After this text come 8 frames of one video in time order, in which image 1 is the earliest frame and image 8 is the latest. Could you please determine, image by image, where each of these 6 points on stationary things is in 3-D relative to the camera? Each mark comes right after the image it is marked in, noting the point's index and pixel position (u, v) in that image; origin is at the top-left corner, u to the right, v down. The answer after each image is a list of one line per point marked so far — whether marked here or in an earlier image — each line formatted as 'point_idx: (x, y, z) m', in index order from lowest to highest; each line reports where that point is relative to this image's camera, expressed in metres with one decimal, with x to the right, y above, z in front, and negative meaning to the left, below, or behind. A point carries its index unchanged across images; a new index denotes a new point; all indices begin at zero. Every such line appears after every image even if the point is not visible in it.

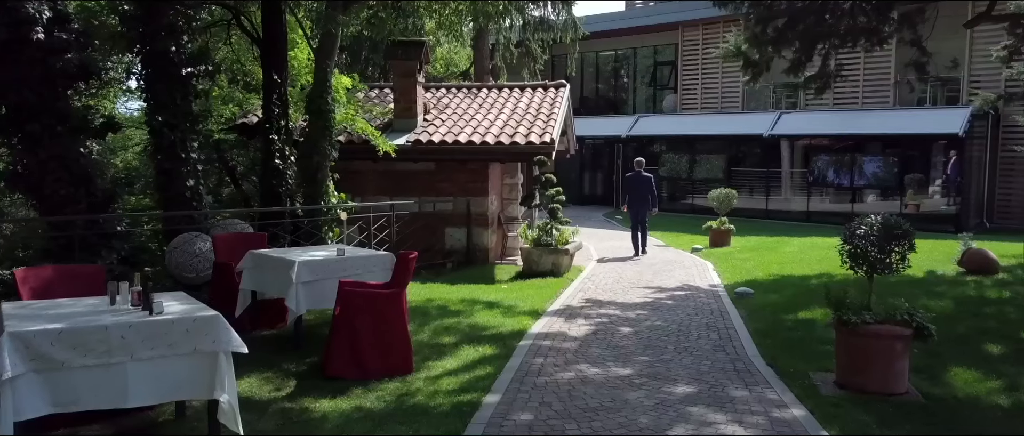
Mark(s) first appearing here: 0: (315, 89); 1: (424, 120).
0: (-2.1, +1.4, +10.5) m
1: (-1.2, +1.4, +13.8) m
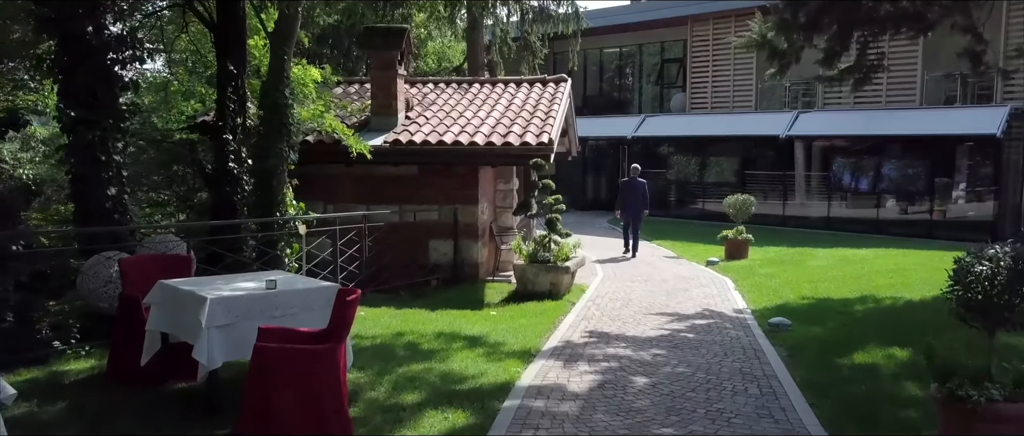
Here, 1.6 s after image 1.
0: (-2.2, +1.3, +8.9) m
1: (-1.3, +1.2, +12.2) m
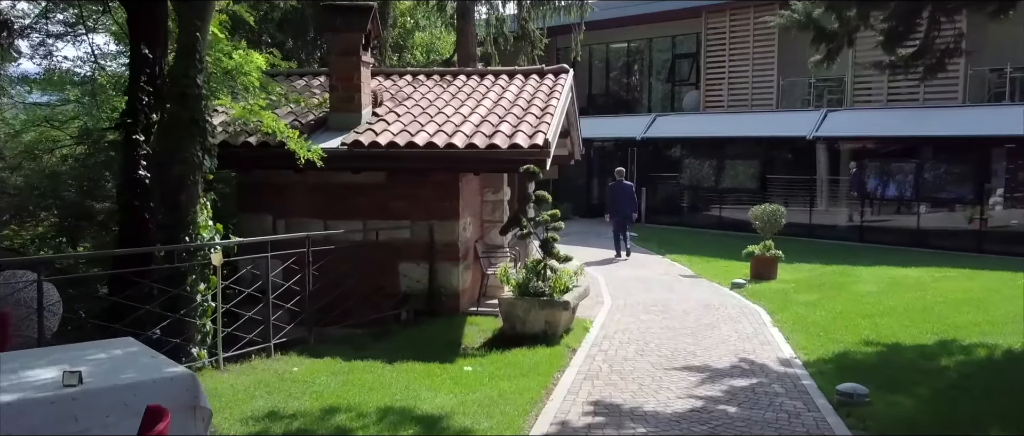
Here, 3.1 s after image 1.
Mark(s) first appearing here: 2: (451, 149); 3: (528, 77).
0: (-2.3, +1.1, +6.9) m
1: (-1.4, +1.1, +10.1) m
2: (-0.6, +0.6, +8.9) m
3: (+0.2, +1.7, +11.9) m
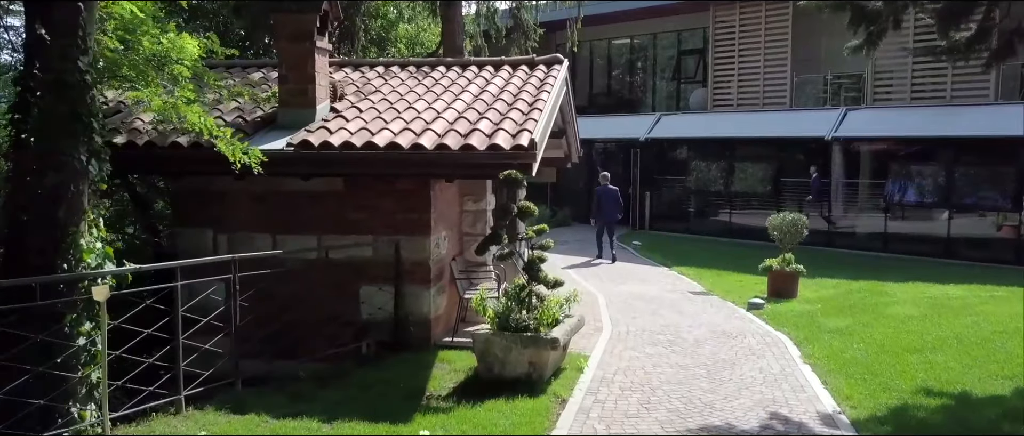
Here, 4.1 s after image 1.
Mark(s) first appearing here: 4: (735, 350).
0: (-2.5, +1.0, +5.4) m
1: (-1.6, +0.9, +8.6) m
2: (-0.7, +0.5, +7.4) m
3: (0.0, +1.6, +10.4) m
4: (+1.9, -1.1, +8.2) m
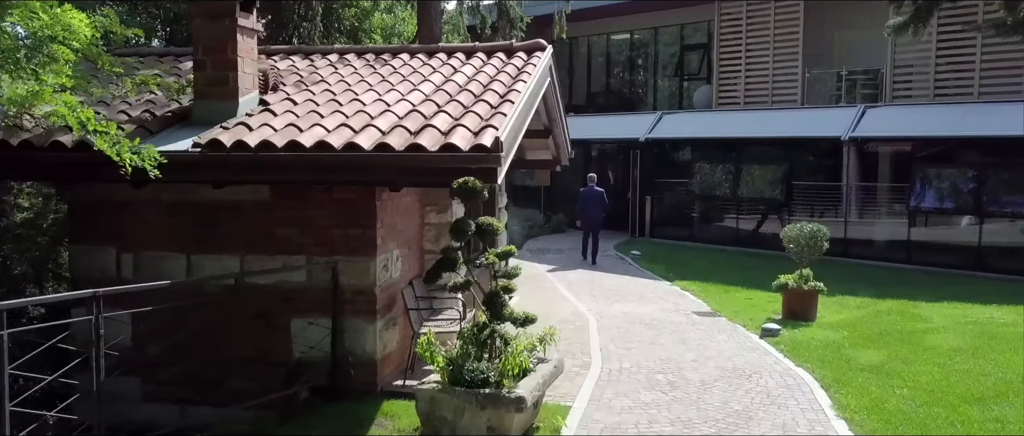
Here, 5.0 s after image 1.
0: (-2.7, +0.9, +3.9) m
1: (-1.8, +0.8, +7.1) m
2: (-1.0, +0.4, +5.9) m
3: (-0.2, +1.5, +8.9) m
4: (+1.6, -1.2, +6.7) m
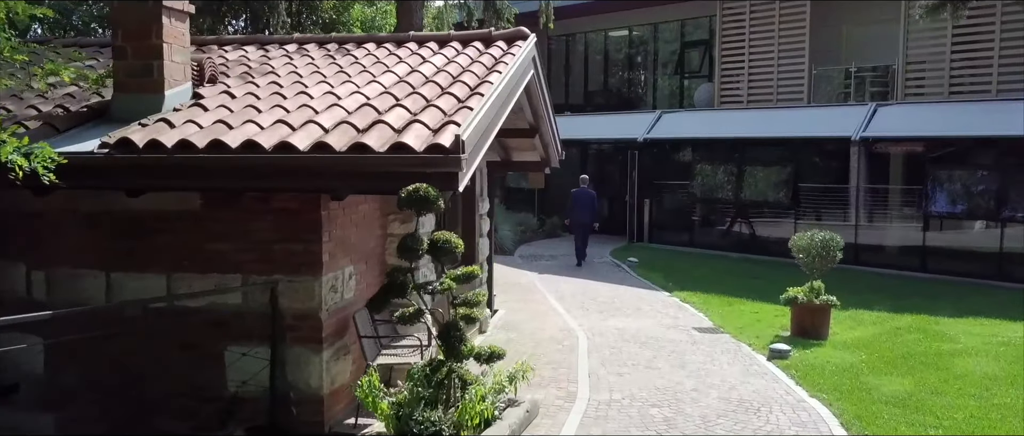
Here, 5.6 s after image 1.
0: (-2.9, +0.8, +2.9) m
1: (-2.0, +0.8, +6.1) m
2: (-1.1, +0.3, +4.9) m
3: (-0.4, +1.4, +7.9) m
4: (+1.5, -1.3, +5.8) m
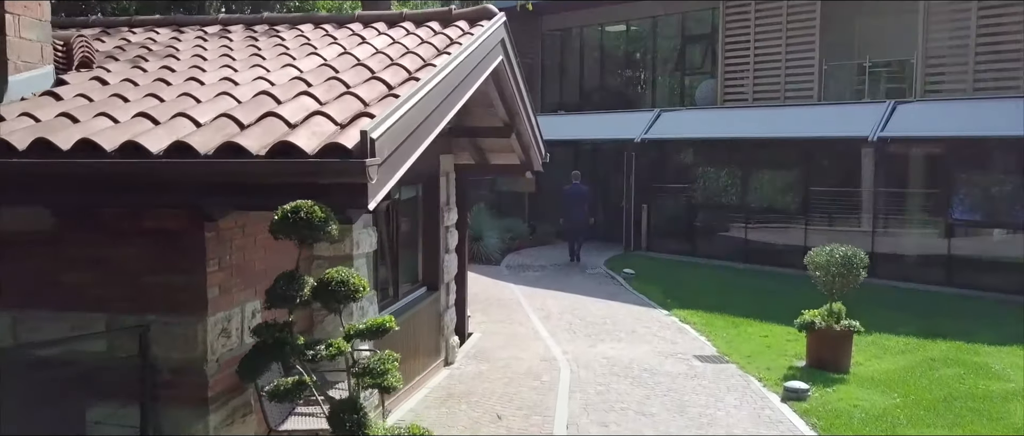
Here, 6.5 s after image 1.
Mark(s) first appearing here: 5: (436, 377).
0: (-3.2, +0.7, +1.6) m
1: (-2.2, +0.7, +4.8) m
2: (-1.4, +0.2, +3.6) m
3: (-0.6, +1.3, +6.6) m
4: (+1.2, -1.4, +4.4) m
5: (-0.6, -1.3, +7.8) m
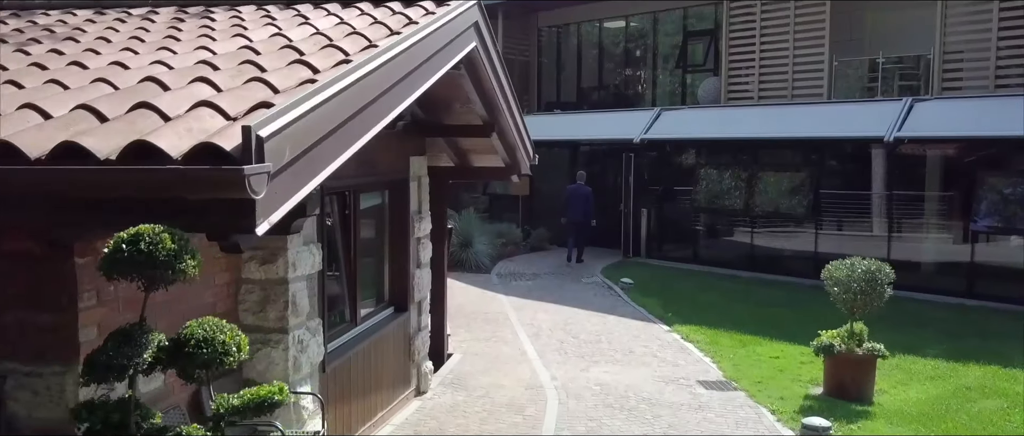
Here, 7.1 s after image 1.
0: (-3.3, +0.6, +0.6) m
1: (-2.4, +0.6, +3.9) m
2: (-1.5, +0.1, +2.6) m
3: (-0.8, +1.2, +5.6) m
4: (+1.1, -1.5, +3.5) m
5: (-0.7, -1.3, +6.8) m
